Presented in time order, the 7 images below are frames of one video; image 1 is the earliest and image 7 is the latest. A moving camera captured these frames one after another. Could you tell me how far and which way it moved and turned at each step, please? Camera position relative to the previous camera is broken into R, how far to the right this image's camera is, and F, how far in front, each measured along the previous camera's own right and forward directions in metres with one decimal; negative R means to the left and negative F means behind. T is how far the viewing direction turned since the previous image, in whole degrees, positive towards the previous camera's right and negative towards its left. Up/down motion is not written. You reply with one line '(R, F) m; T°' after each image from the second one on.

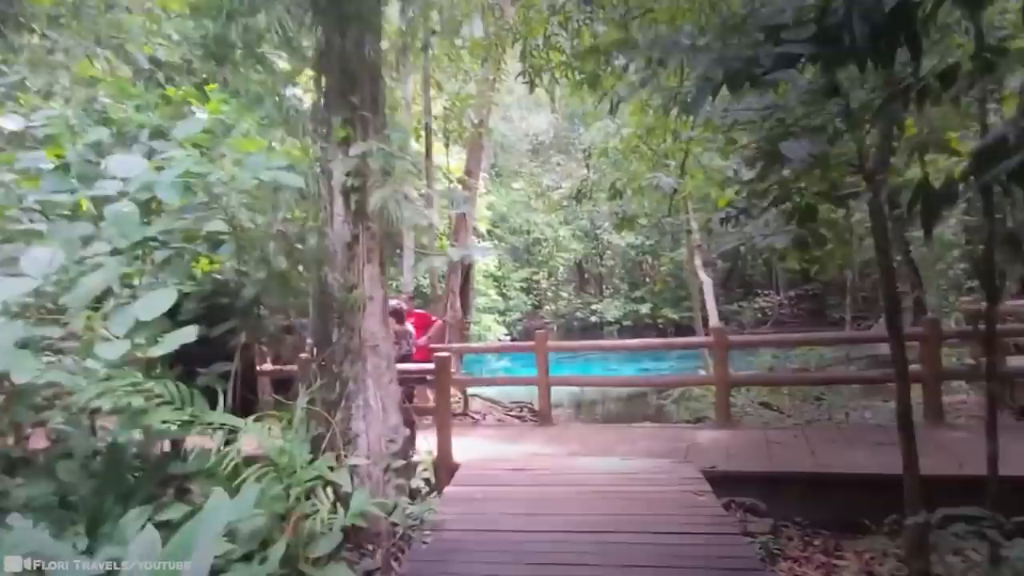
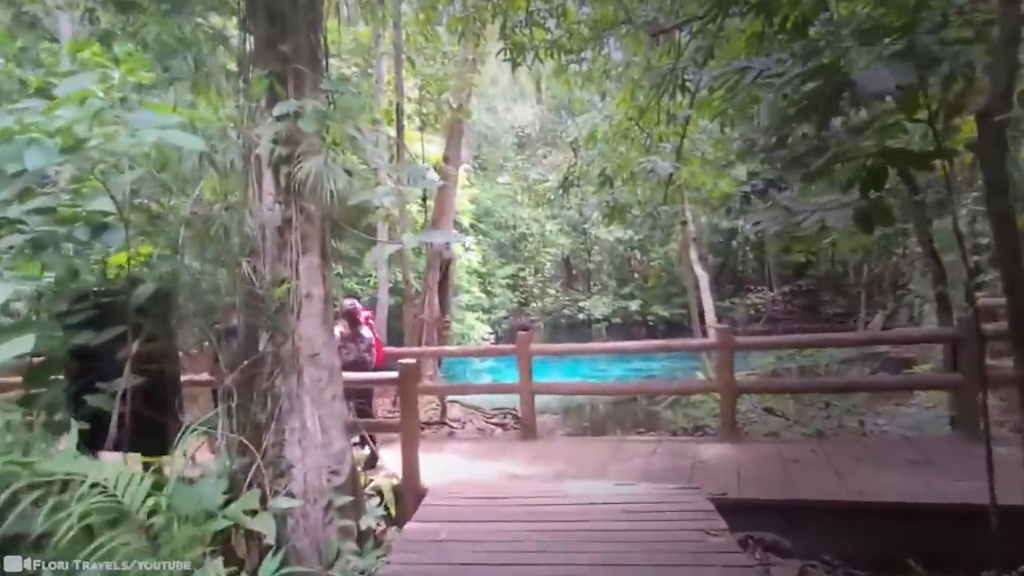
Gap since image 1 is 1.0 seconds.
(+0.1, +0.5) m; +1°
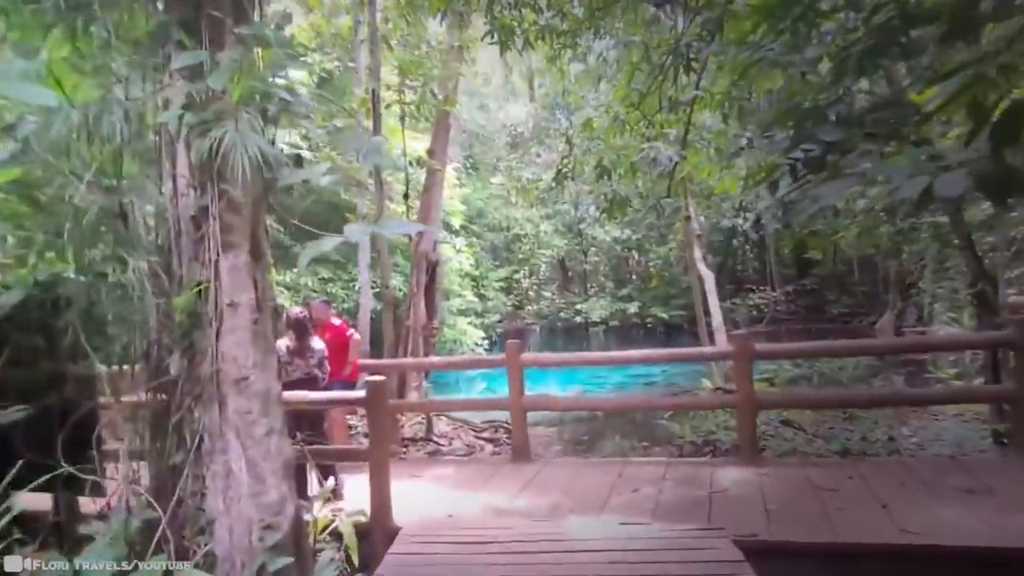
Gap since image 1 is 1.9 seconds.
(0.0, +0.5) m; 0°
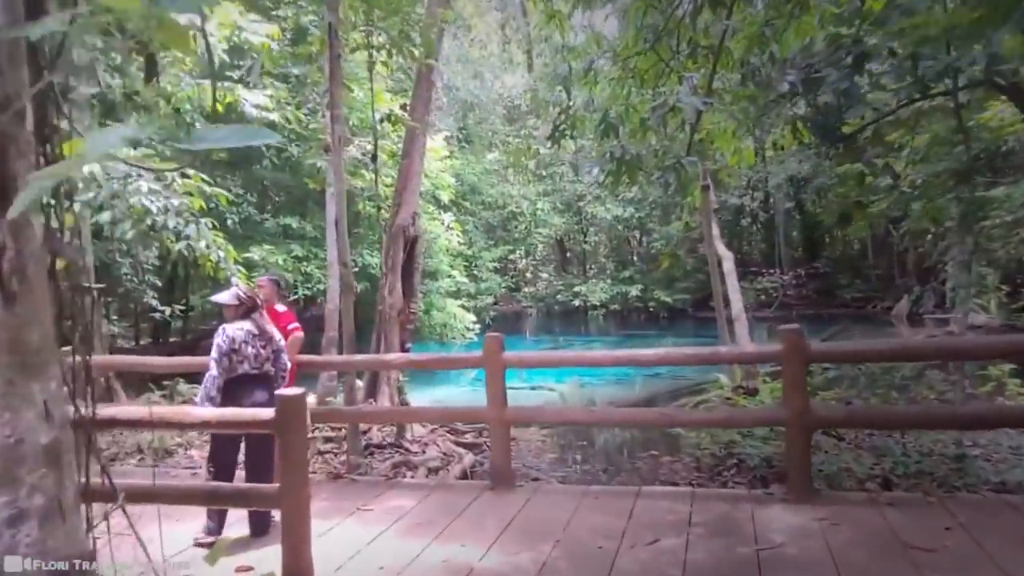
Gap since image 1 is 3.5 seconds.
(+0.1, +0.9) m; 0°
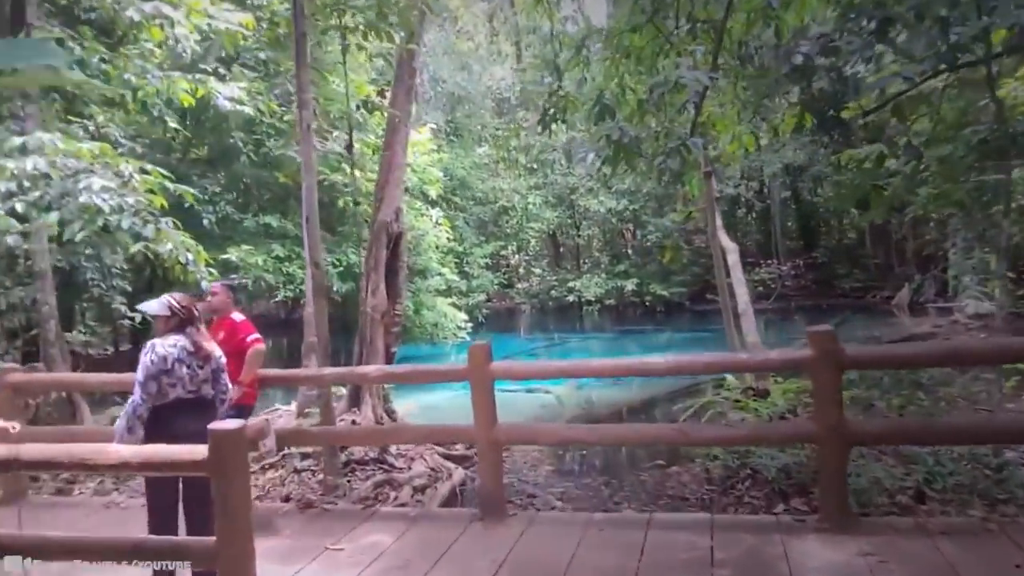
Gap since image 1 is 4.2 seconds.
(0.0, +0.4) m; 0°
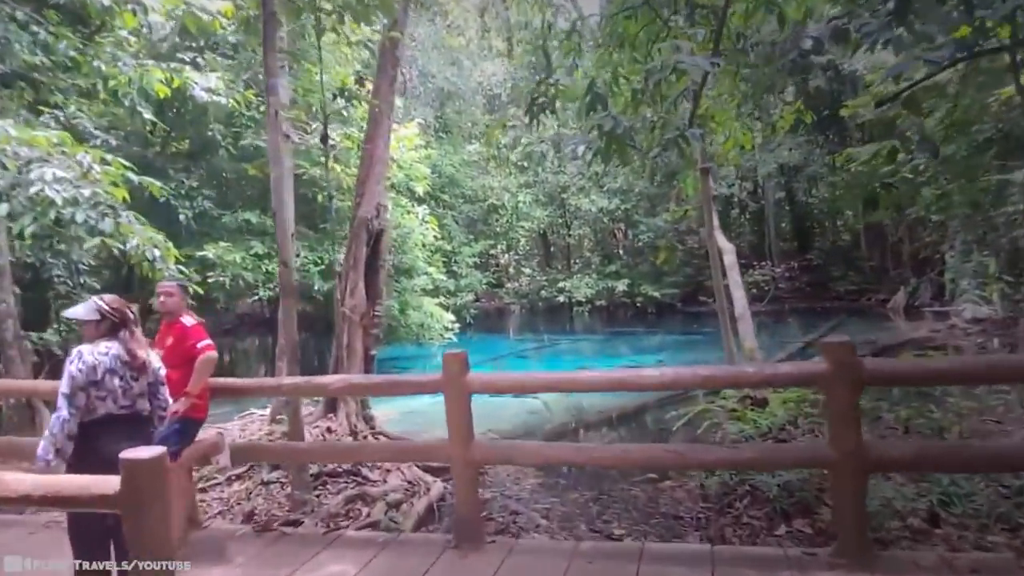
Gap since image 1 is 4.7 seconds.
(0.0, +0.3) m; +1°
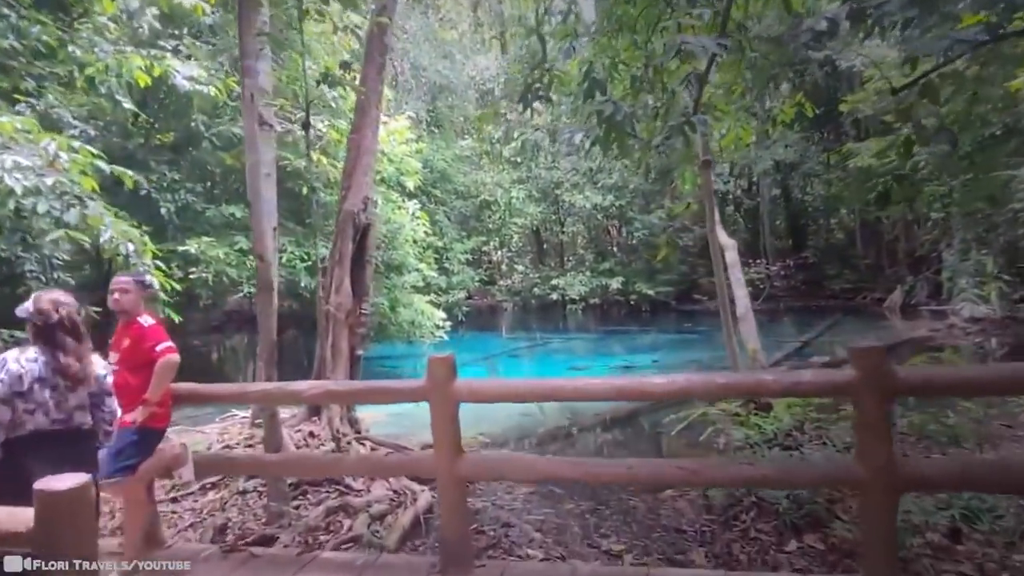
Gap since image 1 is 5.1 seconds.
(0.0, +0.2) m; +1°
